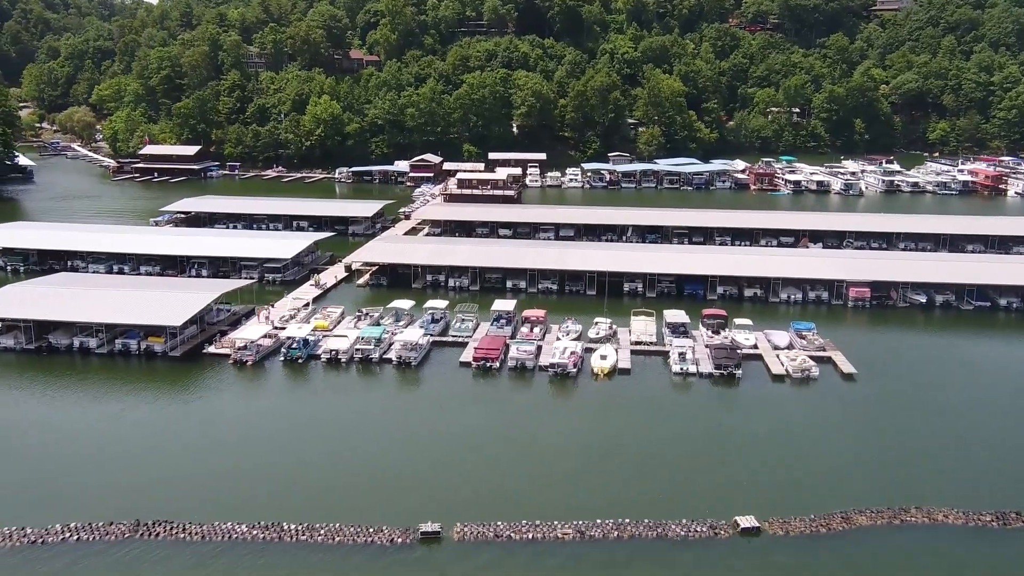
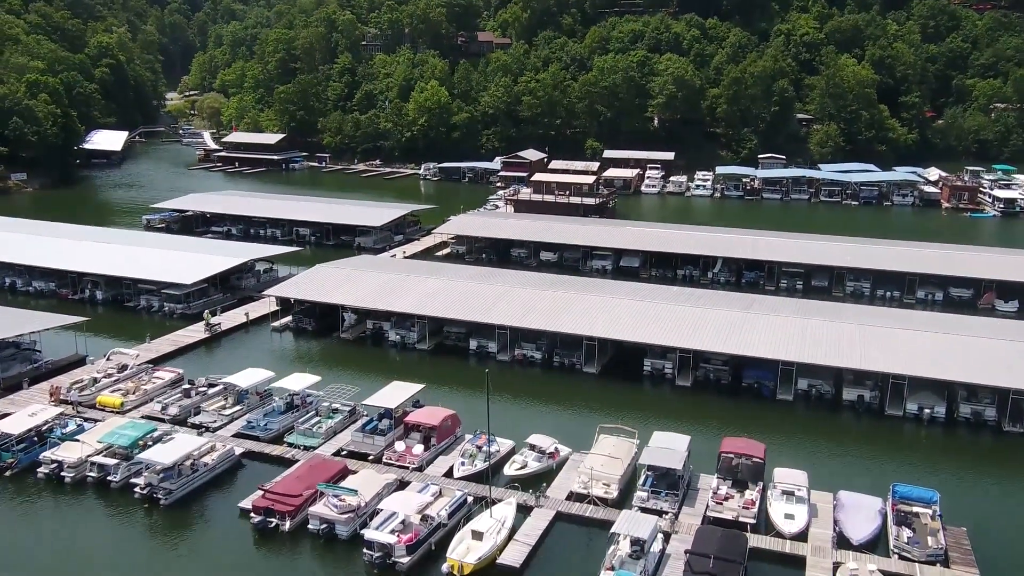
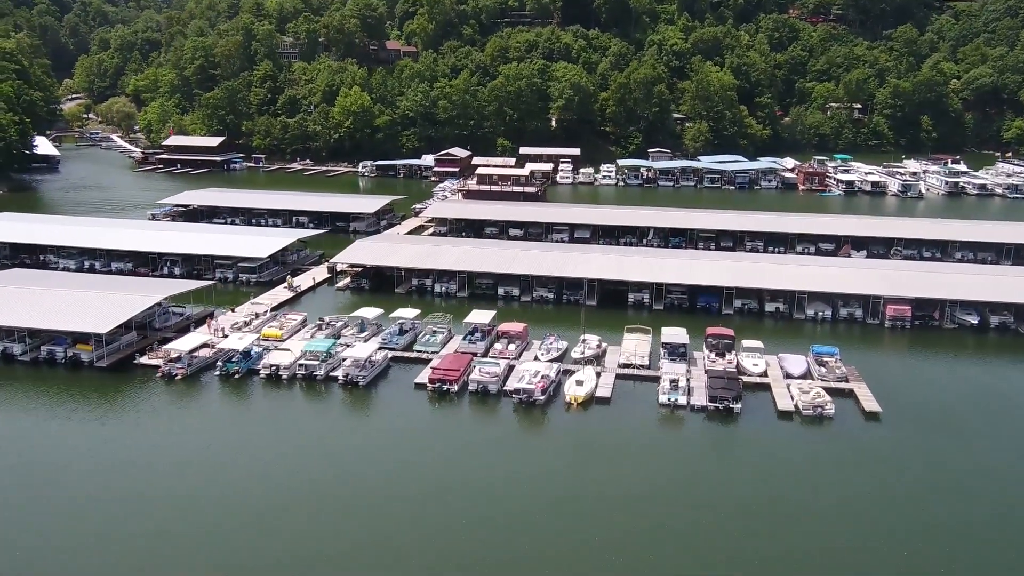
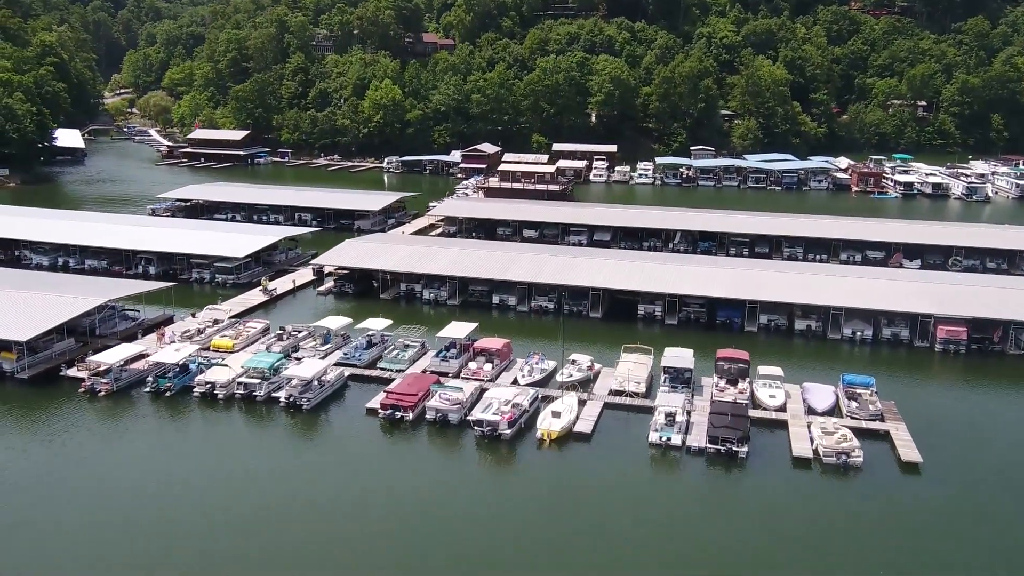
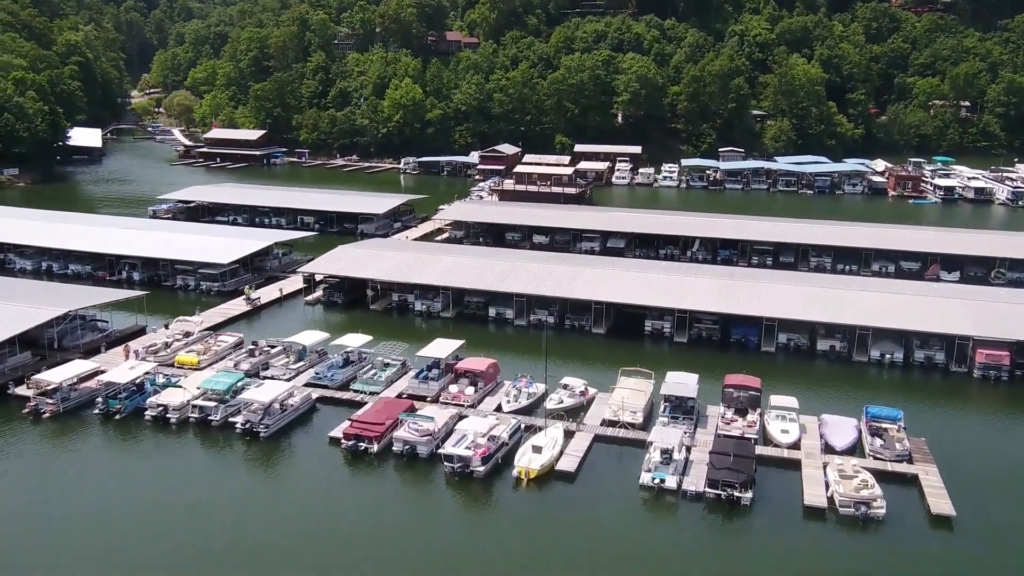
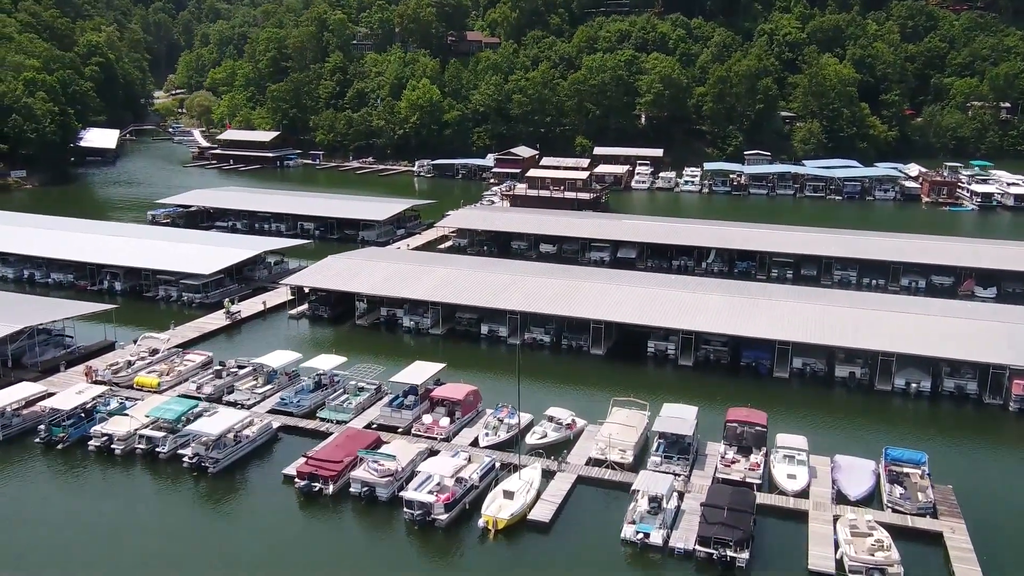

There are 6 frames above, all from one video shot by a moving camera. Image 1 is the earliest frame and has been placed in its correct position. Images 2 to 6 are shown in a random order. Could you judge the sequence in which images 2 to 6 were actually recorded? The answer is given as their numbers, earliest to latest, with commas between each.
3, 4, 5, 6, 2
